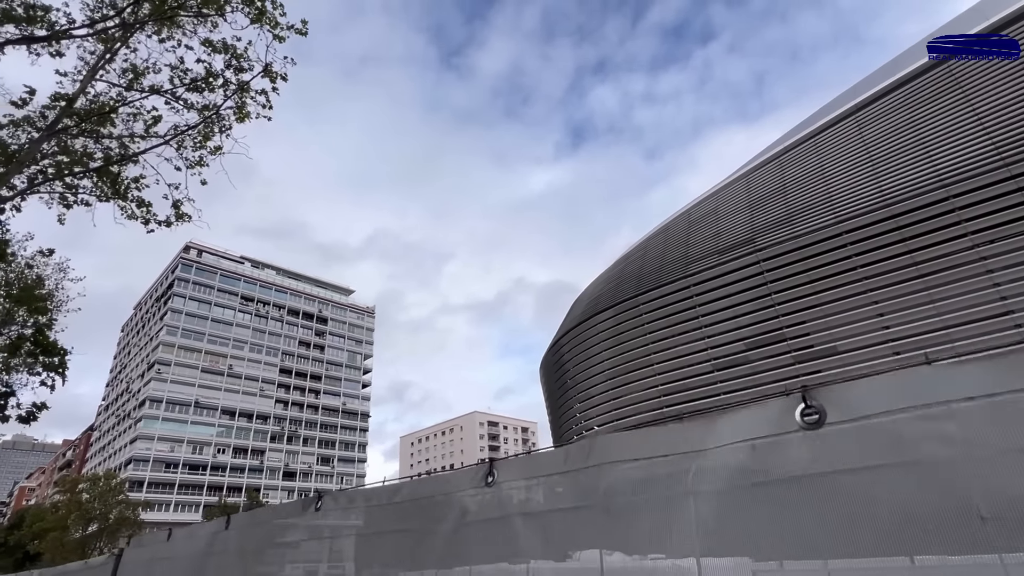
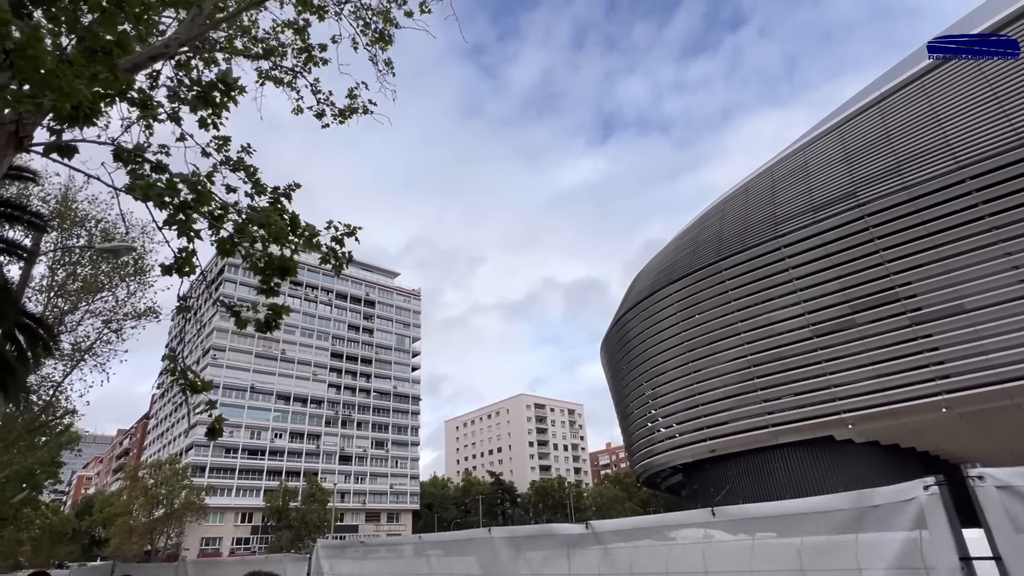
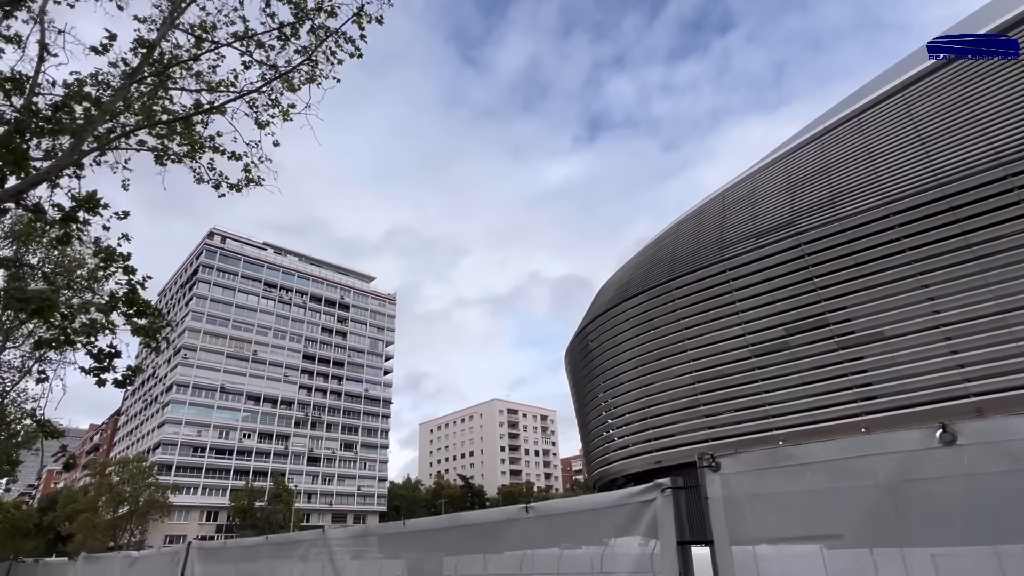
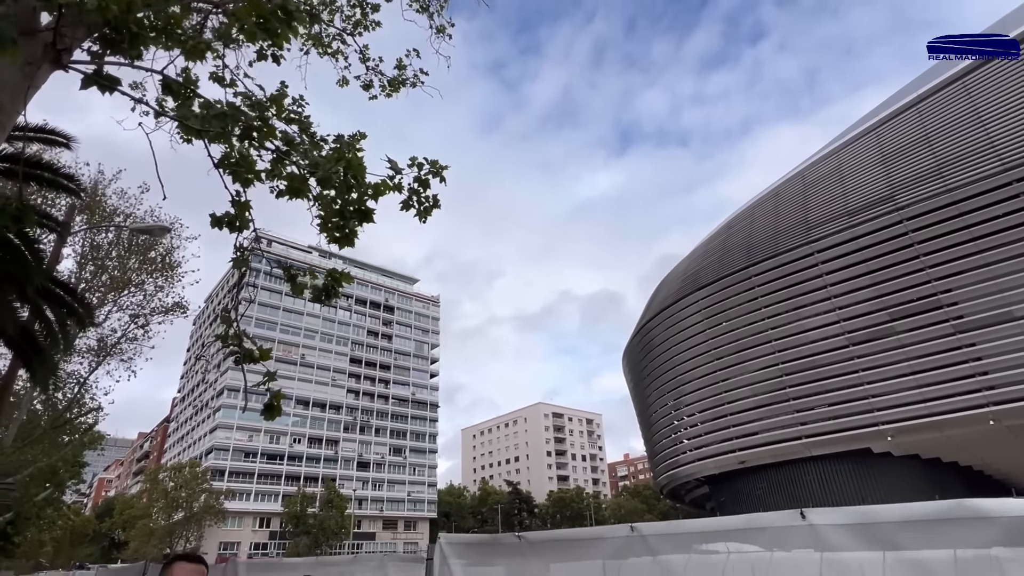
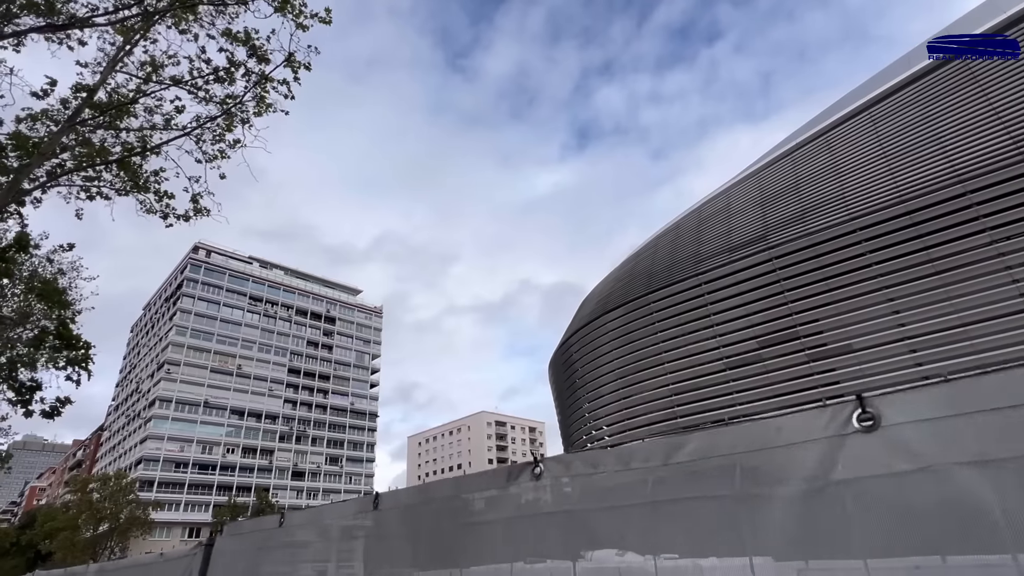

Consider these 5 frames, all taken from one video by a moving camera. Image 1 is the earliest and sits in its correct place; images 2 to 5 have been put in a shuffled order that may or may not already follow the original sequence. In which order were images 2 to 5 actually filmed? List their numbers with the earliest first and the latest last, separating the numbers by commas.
5, 3, 2, 4
